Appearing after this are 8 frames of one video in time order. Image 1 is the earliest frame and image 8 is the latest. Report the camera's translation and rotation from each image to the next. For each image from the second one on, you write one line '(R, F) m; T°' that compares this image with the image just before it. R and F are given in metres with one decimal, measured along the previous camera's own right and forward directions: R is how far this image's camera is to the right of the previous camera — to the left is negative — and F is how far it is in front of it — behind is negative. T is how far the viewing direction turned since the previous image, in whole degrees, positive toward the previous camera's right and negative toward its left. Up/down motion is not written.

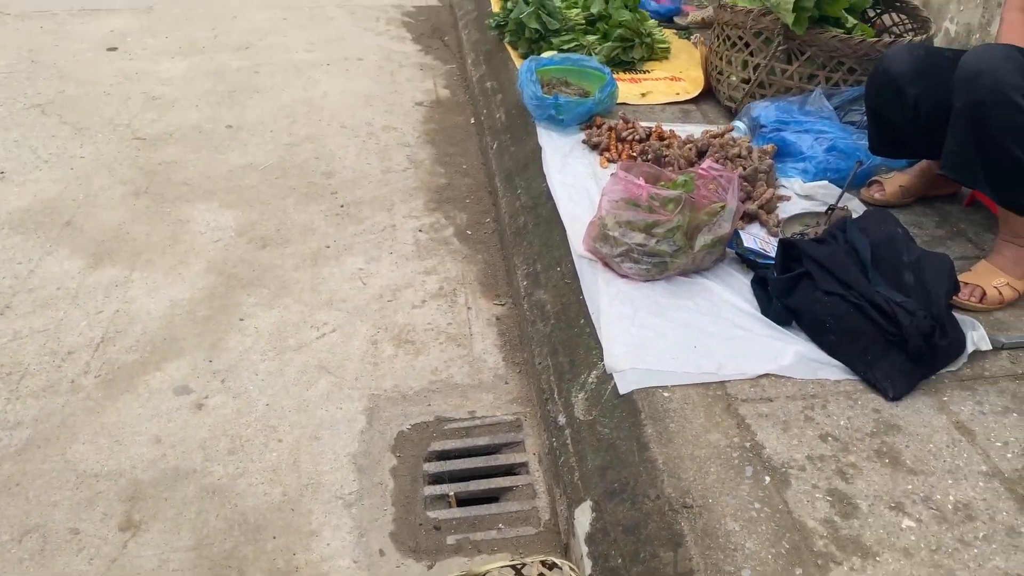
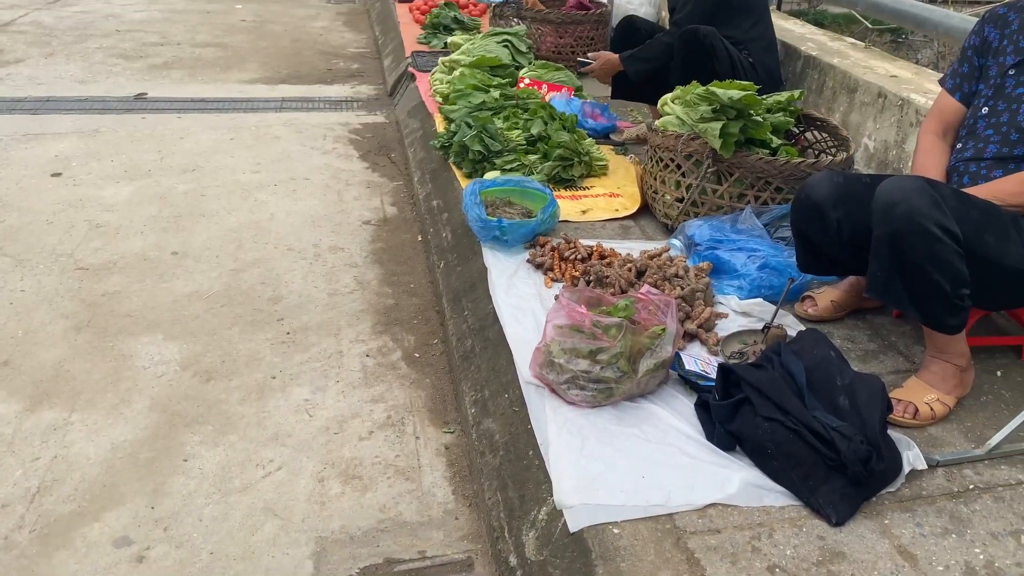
(0.0, 0.0) m; +3°
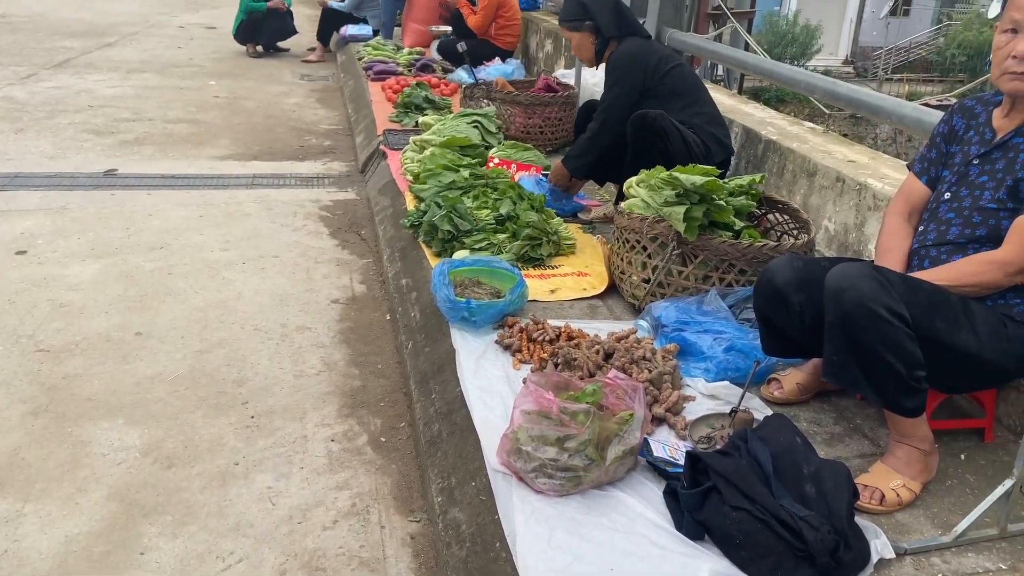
(0.0, 0.0) m; +2°
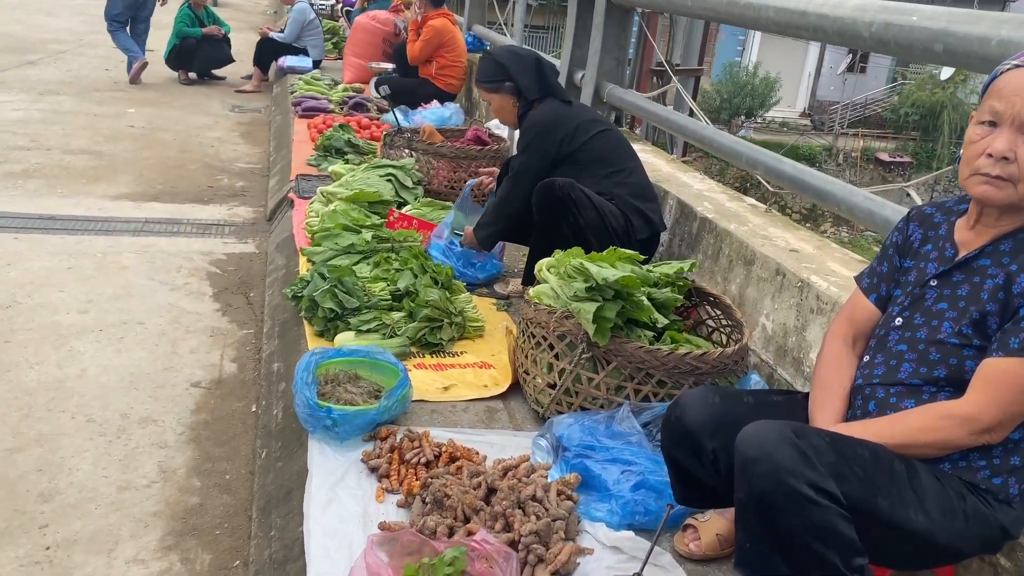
(+0.3, +0.5) m; +3°
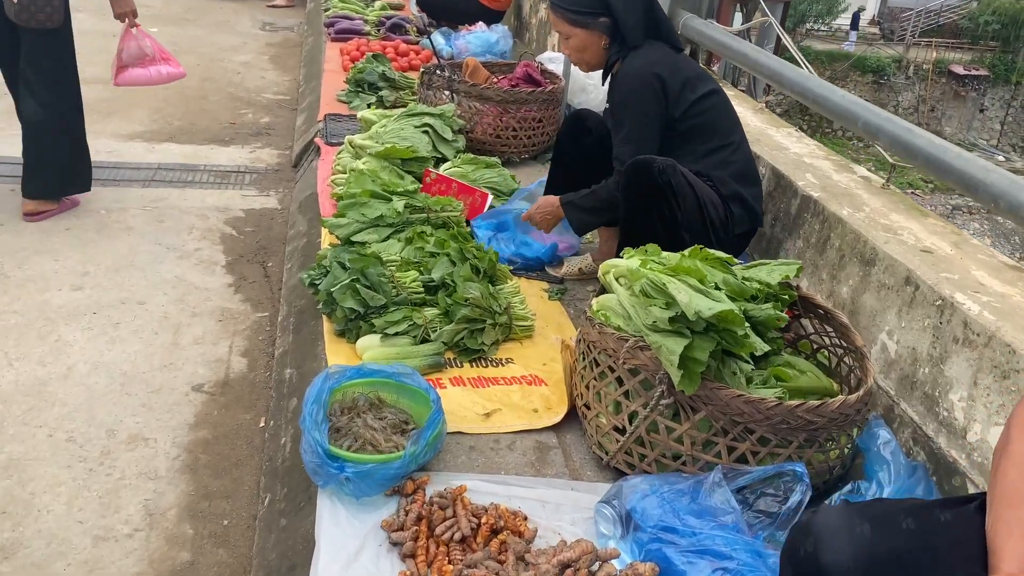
(0.0, +0.6) m; -3°
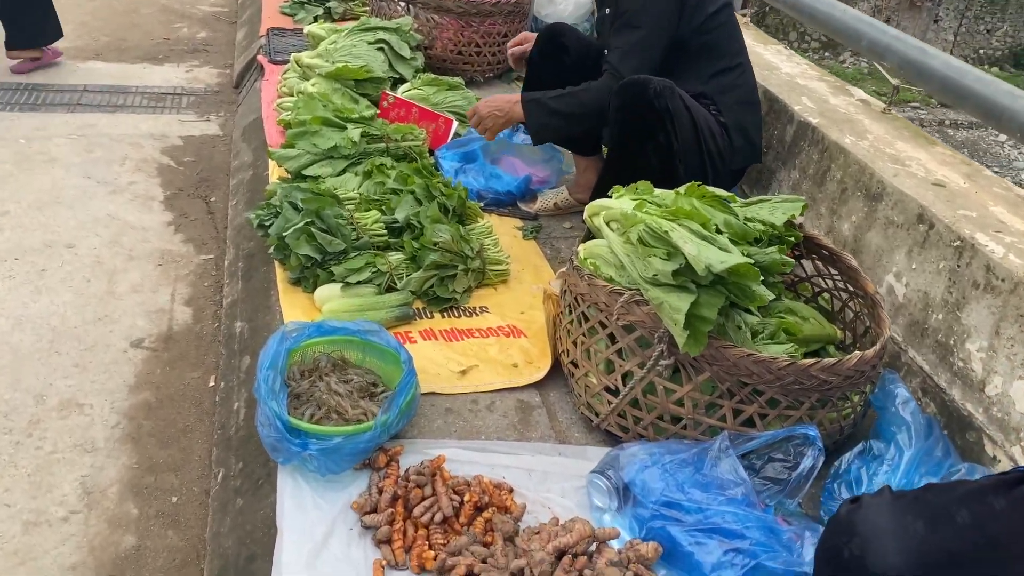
(-0.1, +0.3) m; +3°
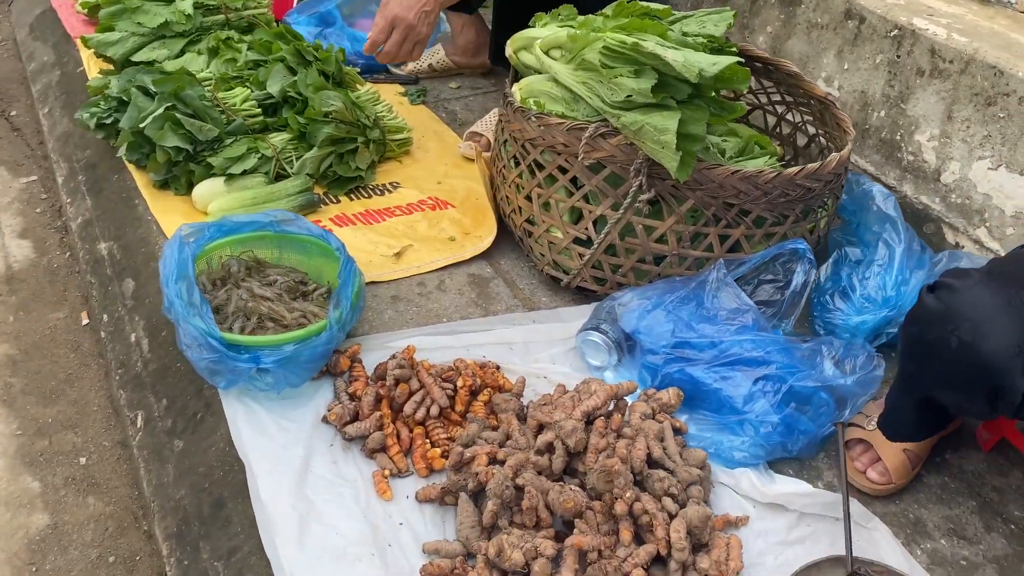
(-0.3, +0.3) m; +12°
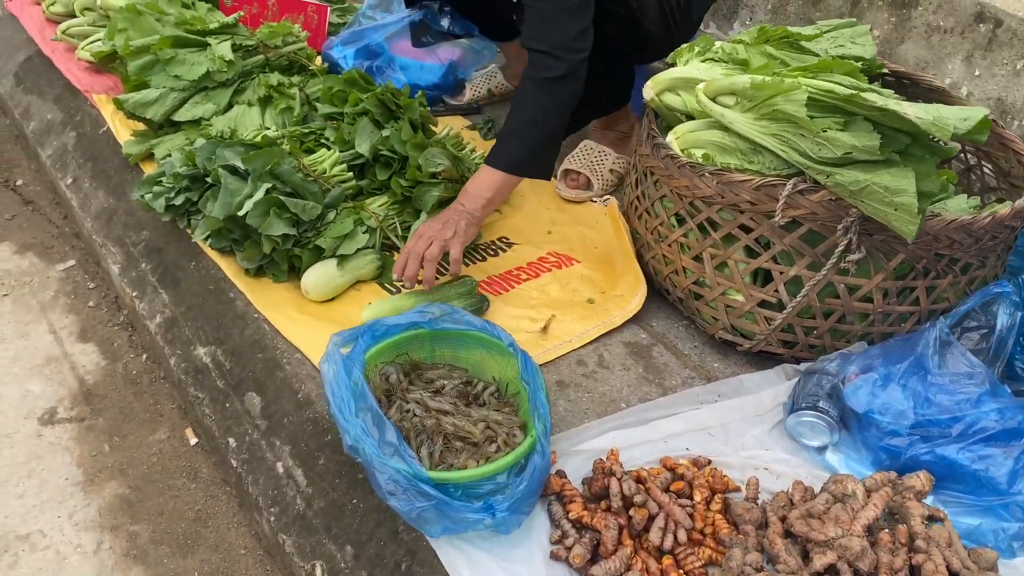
(-0.5, +0.2) m; +5°
